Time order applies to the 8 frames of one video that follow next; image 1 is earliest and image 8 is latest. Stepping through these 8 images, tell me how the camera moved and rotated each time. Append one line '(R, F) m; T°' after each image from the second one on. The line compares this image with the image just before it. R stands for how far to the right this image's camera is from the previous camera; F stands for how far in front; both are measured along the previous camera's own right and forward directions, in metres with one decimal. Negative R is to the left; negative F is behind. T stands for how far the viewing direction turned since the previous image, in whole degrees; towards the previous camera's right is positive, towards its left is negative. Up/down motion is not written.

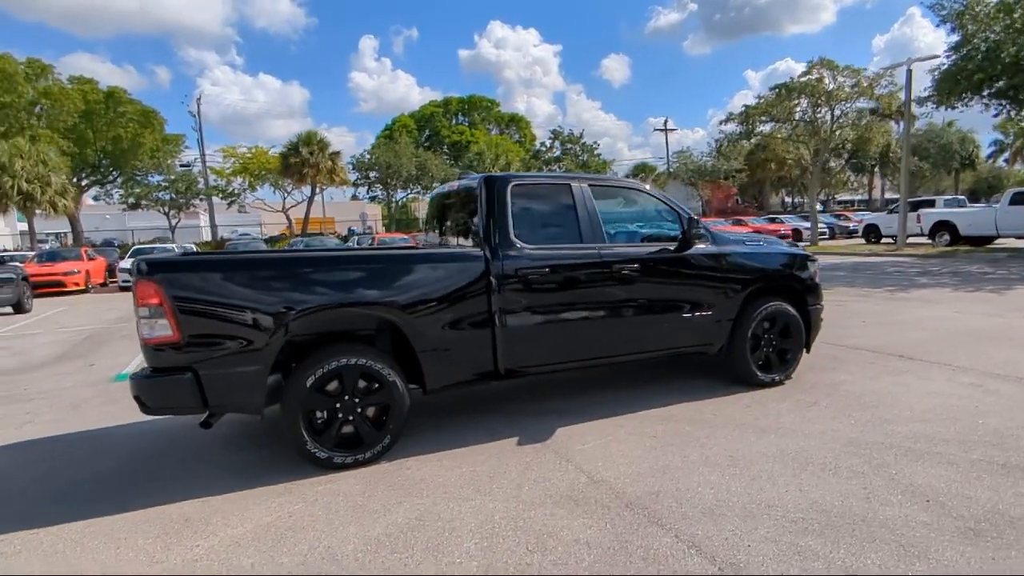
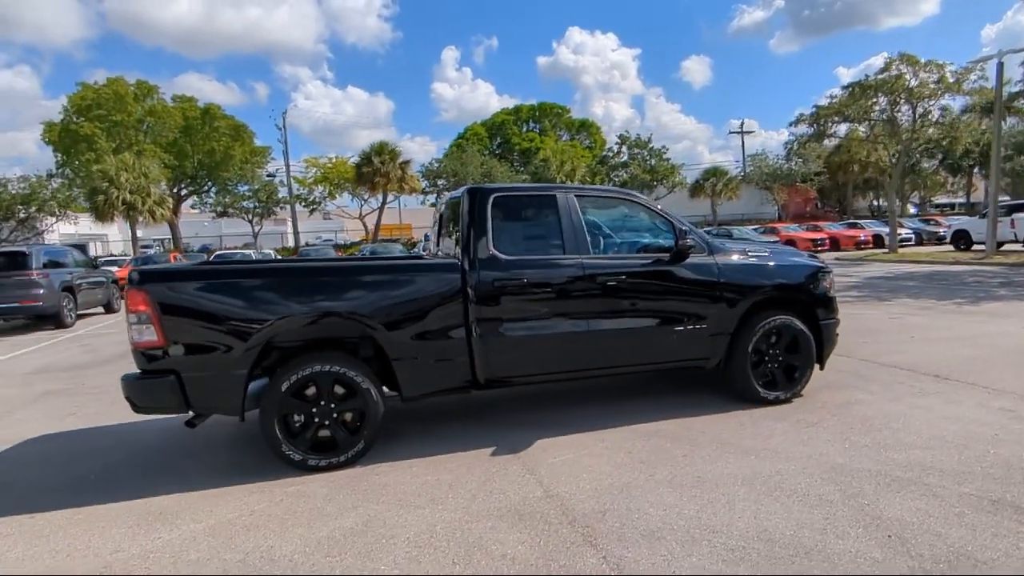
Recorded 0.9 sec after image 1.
(+0.8, 0.0) m; -7°
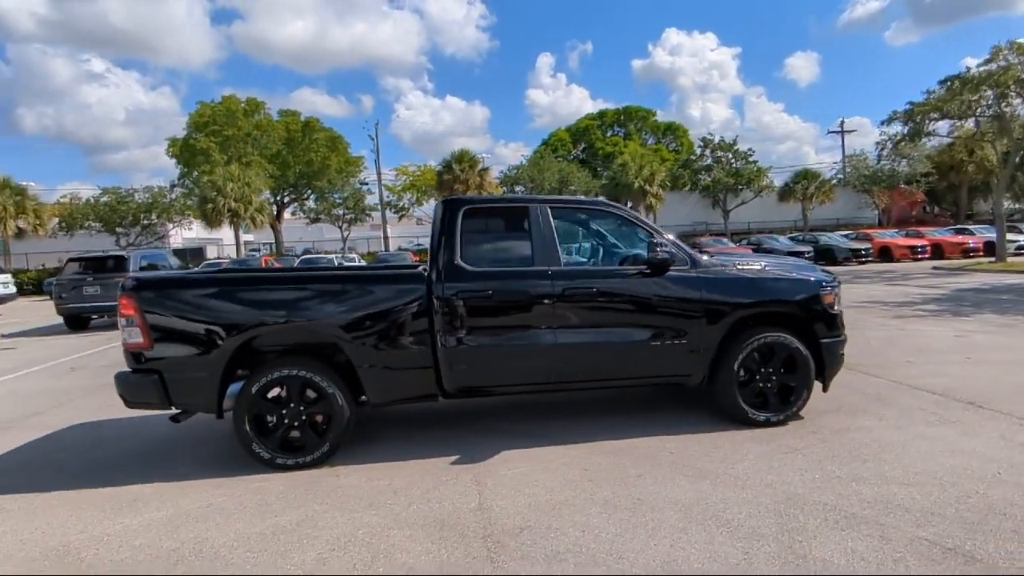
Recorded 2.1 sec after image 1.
(+1.0, +0.1) m; -9°
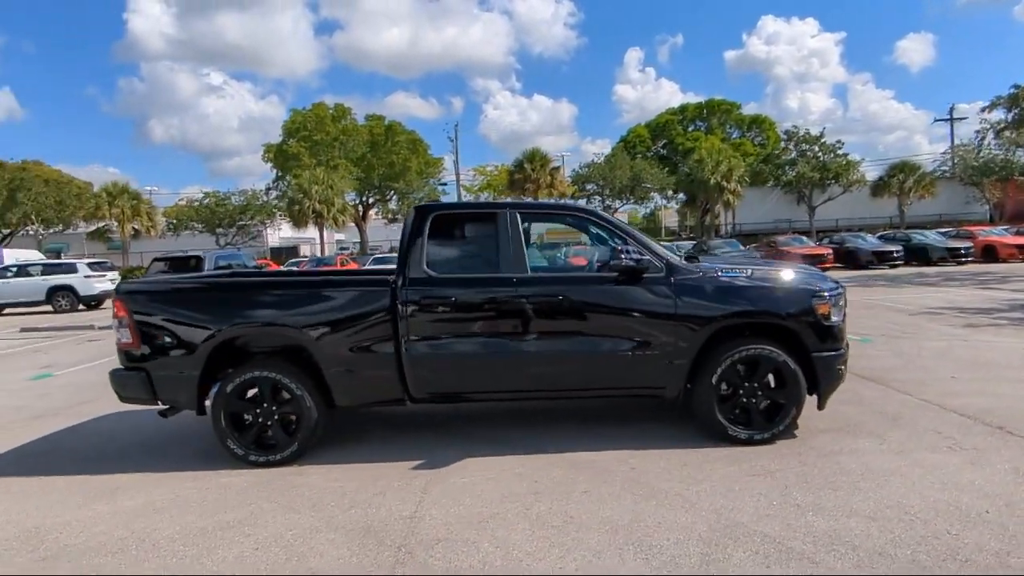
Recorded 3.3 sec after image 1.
(+1.0, +0.1) m; -8°
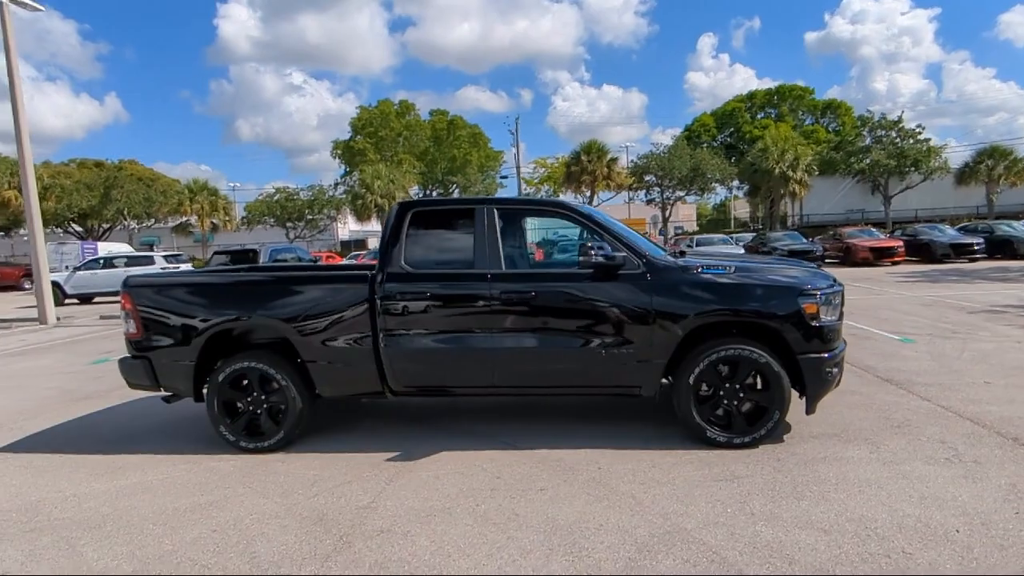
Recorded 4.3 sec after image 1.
(+0.7, +0.1) m; -6°
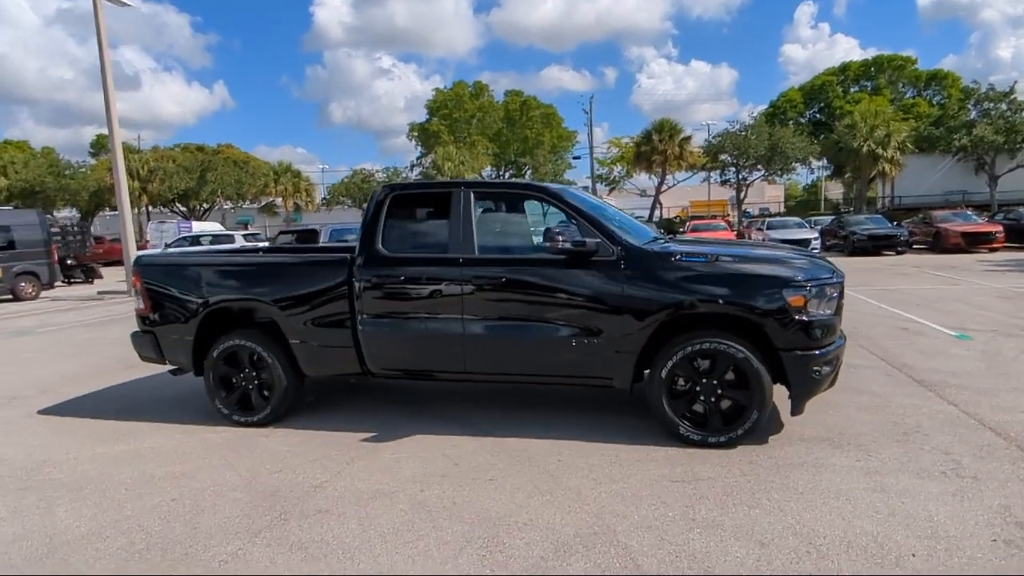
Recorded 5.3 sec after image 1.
(+0.8, +0.2) m; -7°
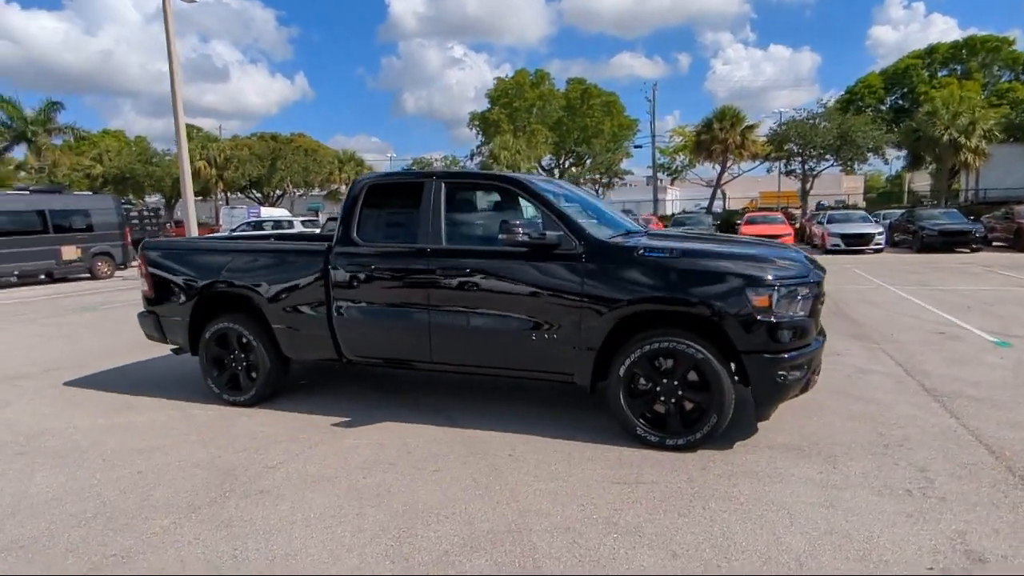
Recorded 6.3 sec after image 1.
(+0.8, +0.1) m; -6°
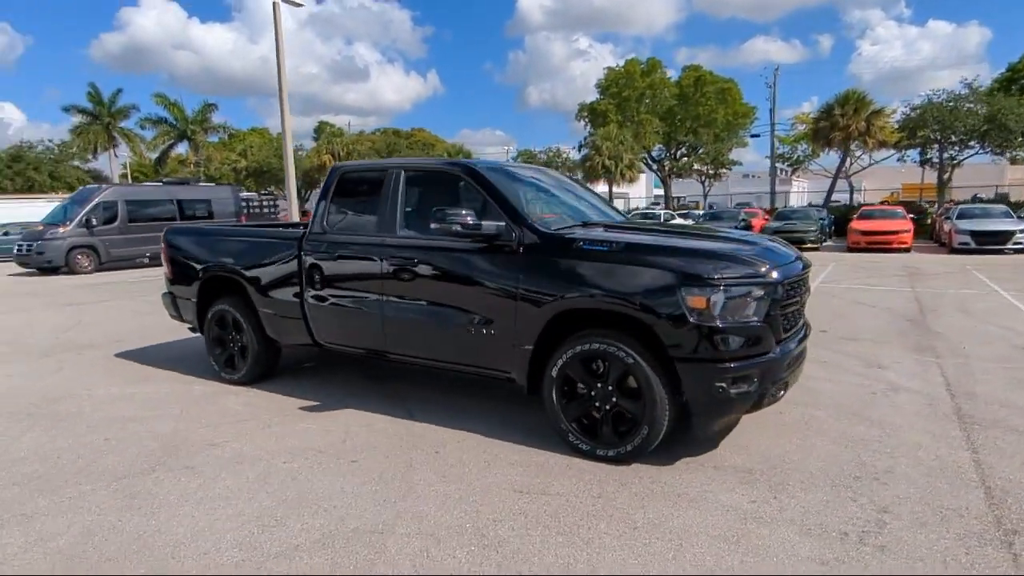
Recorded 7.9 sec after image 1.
(+1.2, +0.3) m; -11°
